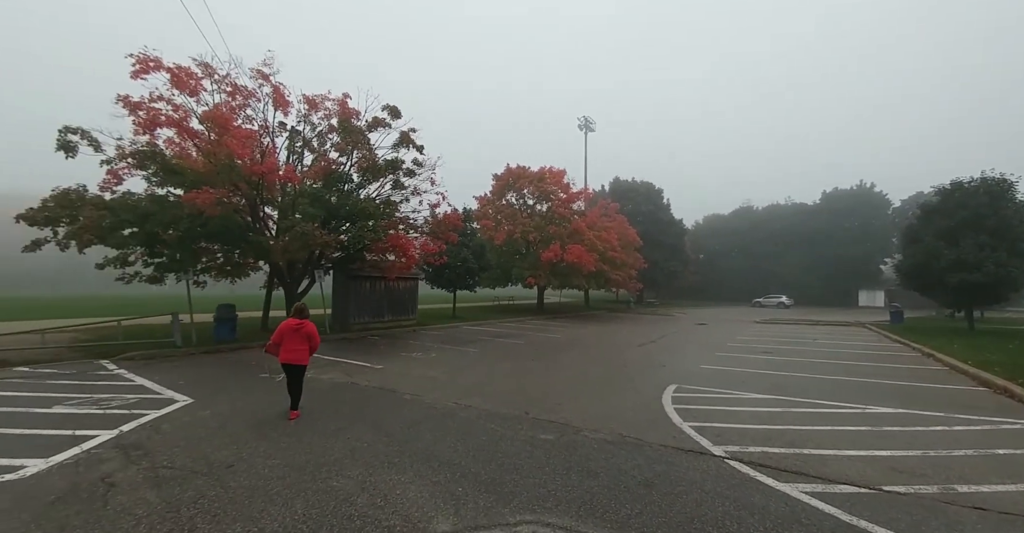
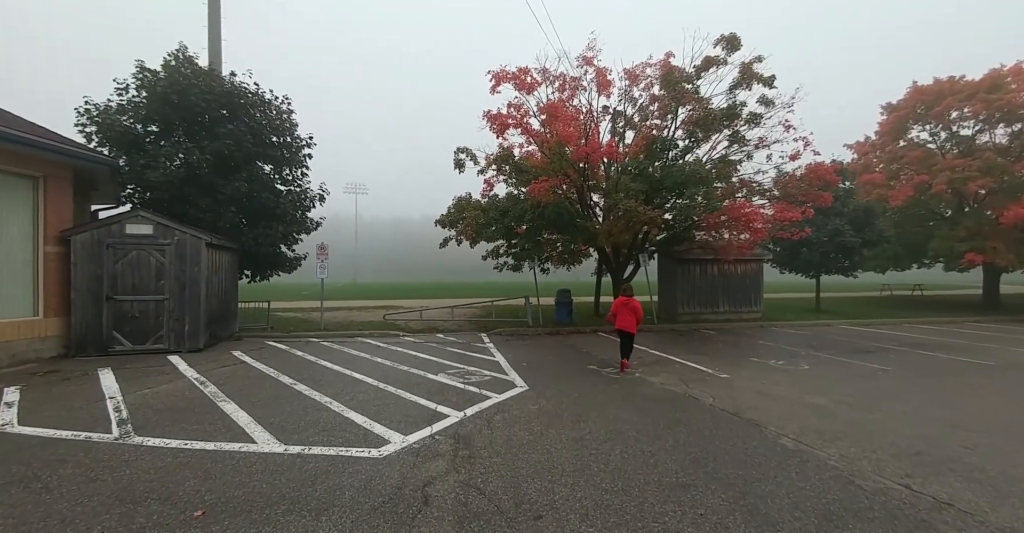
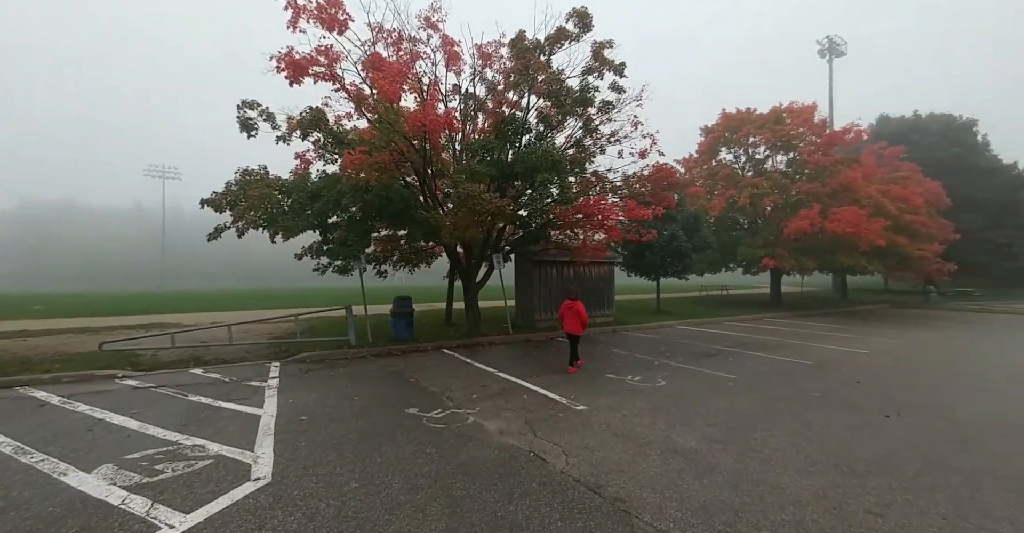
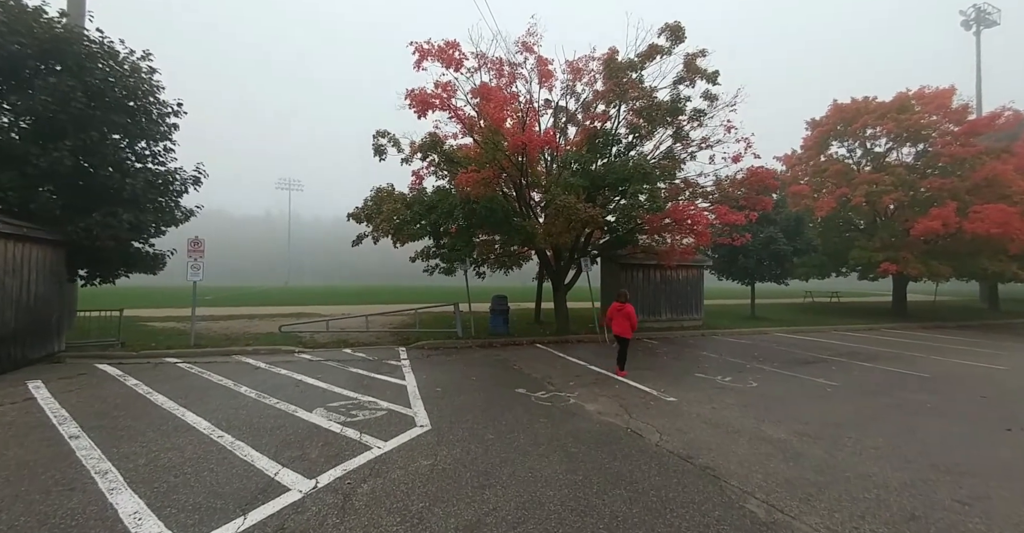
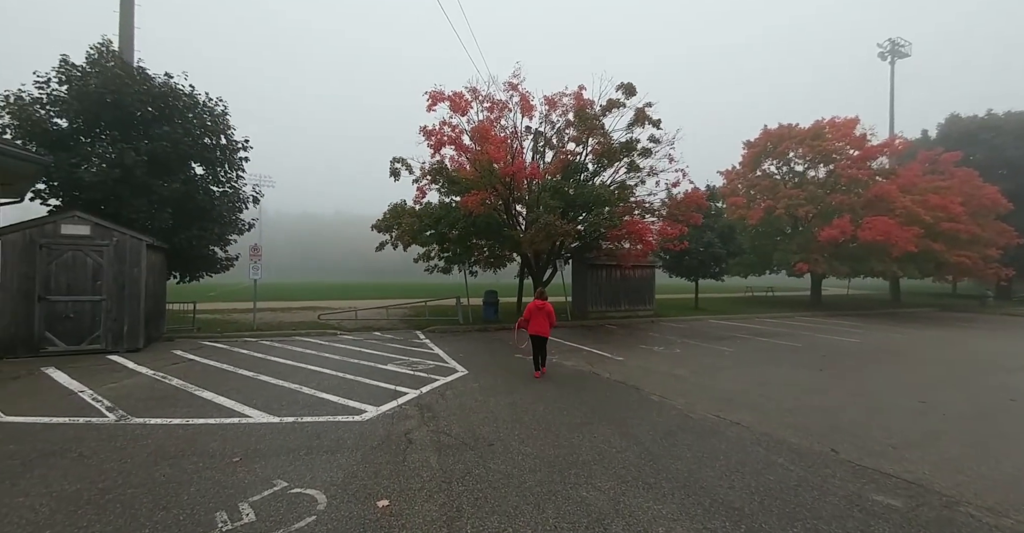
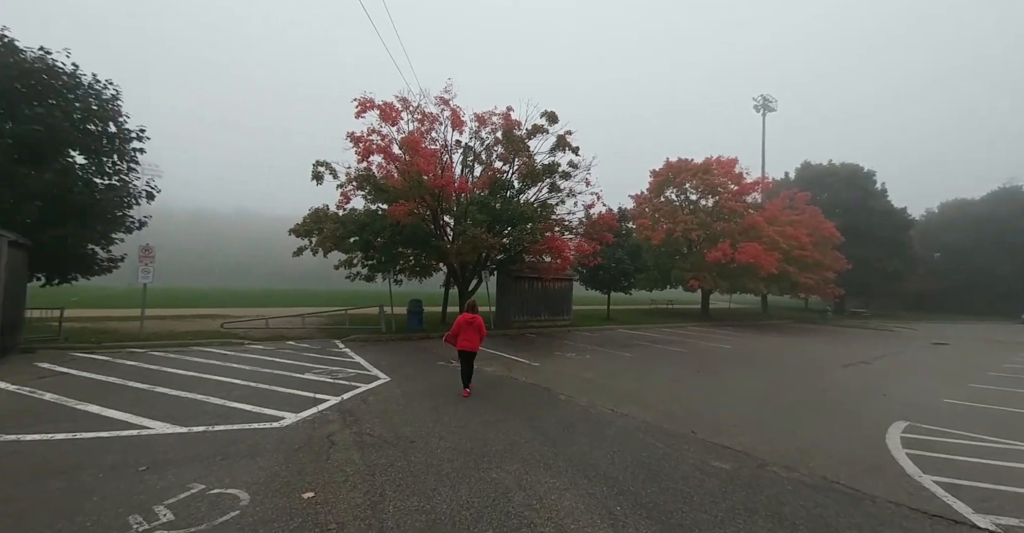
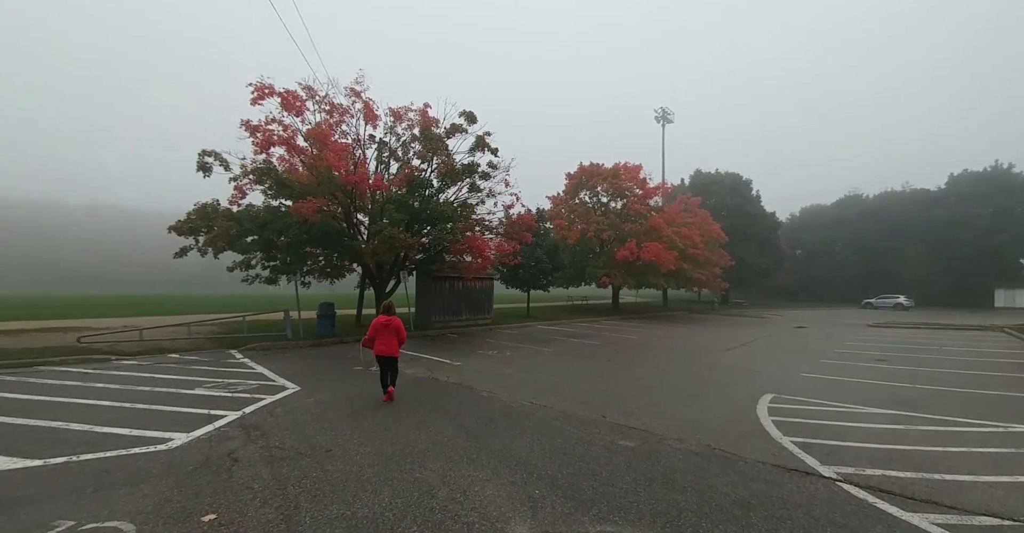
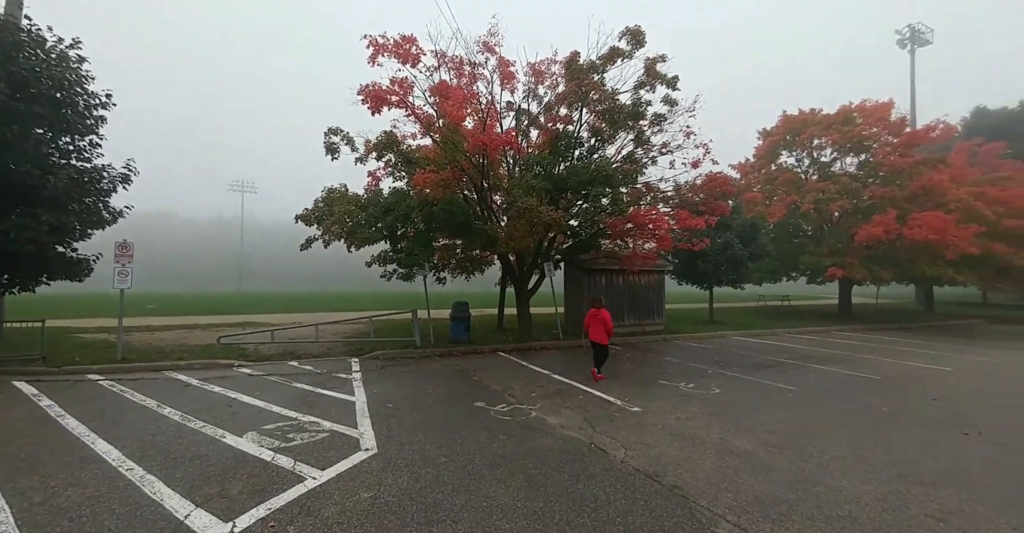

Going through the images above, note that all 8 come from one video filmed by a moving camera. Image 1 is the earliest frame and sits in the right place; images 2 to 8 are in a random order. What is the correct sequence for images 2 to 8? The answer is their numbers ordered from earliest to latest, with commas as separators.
7, 6, 5, 2, 4, 8, 3
